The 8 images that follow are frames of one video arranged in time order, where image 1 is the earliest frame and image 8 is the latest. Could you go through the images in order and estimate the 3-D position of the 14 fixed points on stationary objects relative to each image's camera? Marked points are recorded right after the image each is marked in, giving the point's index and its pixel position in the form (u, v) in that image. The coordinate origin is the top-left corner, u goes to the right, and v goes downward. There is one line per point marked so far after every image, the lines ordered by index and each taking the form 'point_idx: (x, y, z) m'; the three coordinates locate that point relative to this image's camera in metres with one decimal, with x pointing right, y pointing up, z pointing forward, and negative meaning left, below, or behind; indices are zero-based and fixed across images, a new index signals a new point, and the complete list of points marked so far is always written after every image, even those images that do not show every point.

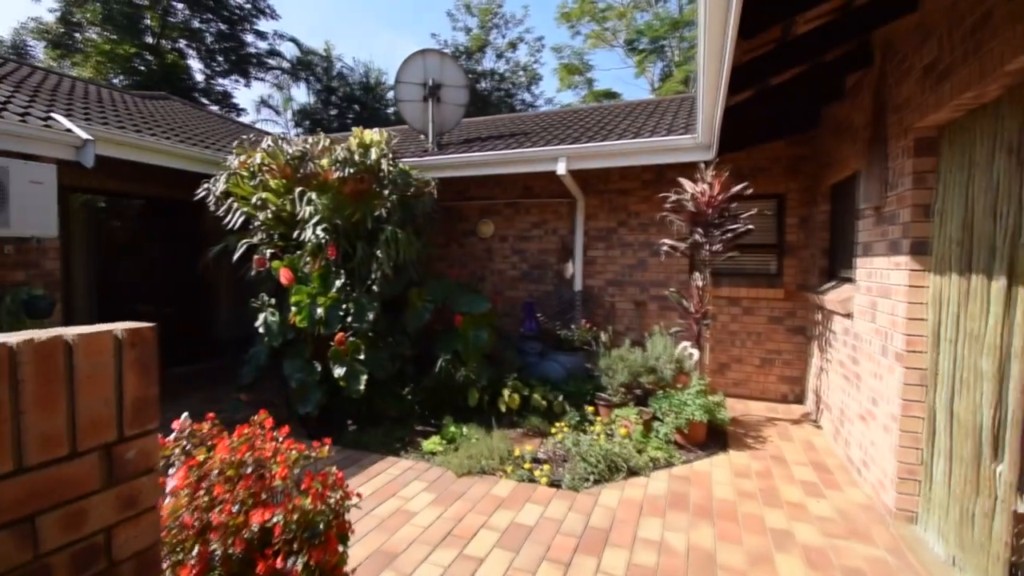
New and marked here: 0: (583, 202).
0: (+0.8, +1.0, +5.5) m
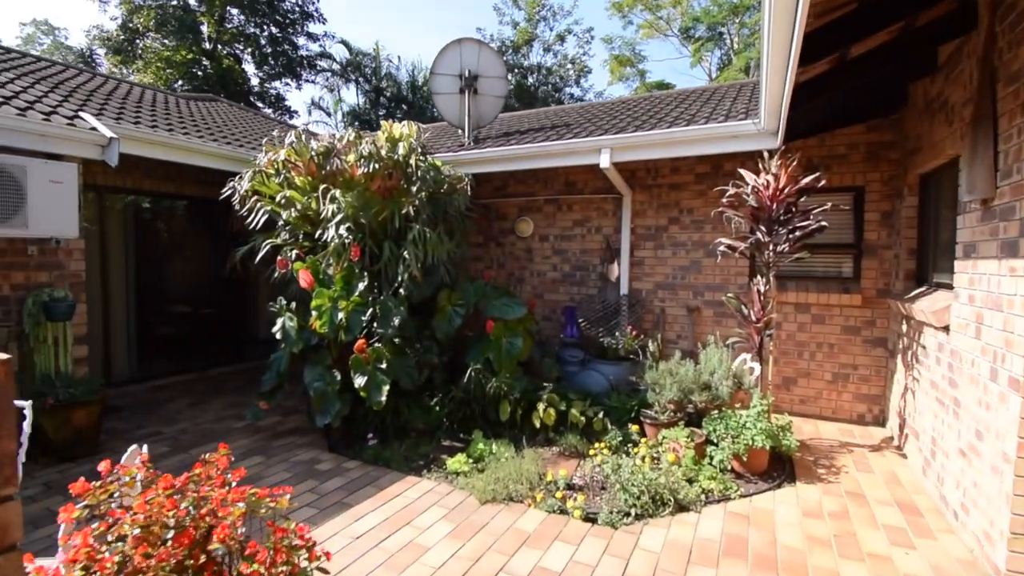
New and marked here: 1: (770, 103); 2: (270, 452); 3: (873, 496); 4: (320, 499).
0: (+1.2, +0.9, +5.0) m
1: (+1.8, +1.3, +3.4) m
2: (-1.8, -1.2, +3.7) m
3: (+2.4, -1.4, +3.3) m
4: (-1.2, -1.3, +3.0) m
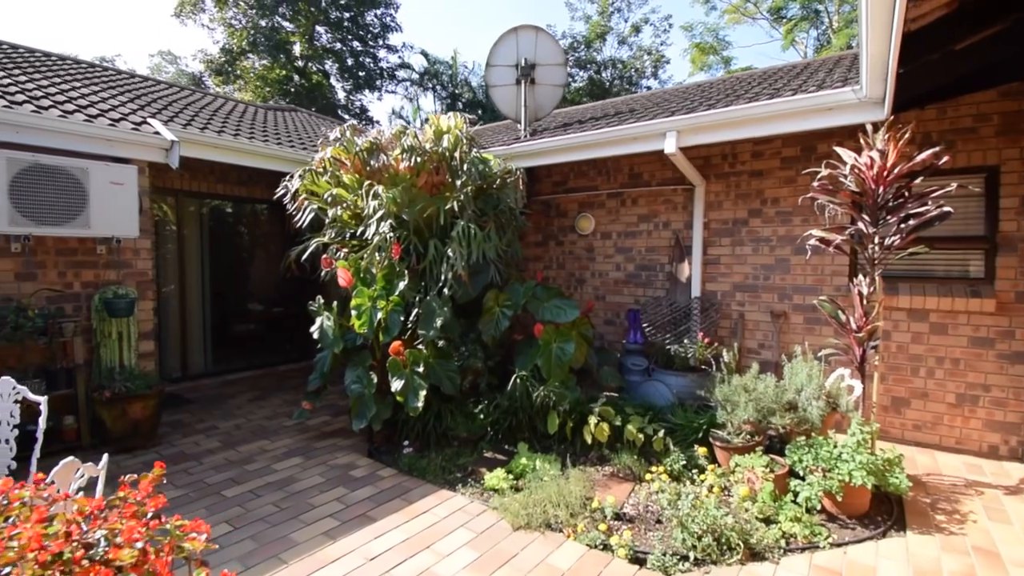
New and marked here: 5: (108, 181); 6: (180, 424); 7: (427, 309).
0: (+1.7, +0.9, +4.5) m
1: (+2.1, +1.3, +2.8) m
2: (-1.5, -1.2, +3.6) m
3: (+2.6, -1.4, +2.6) m
4: (-1.0, -1.3, +2.9) m
5: (-2.8, +0.7, +3.4) m
6: (-2.7, -1.1, +4.0) m
7: (-0.6, -0.2, +3.7) m
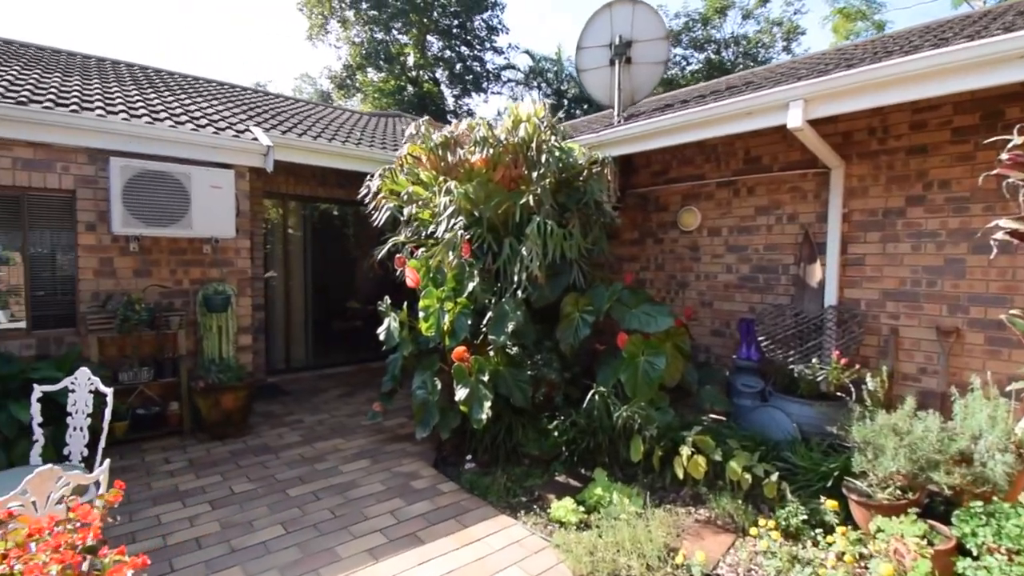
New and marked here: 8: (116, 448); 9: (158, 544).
0: (+2.4, +0.9, +3.6) m
1: (+2.3, +1.2, +1.9) m
2: (-1.0, -1.2, +3.5) m
3: (+2.8, -1.5, +1.5) m
4: (-0.6, -1.3, +2.7) m
5: (-2.3, +0.8, +3.7) m
6: (-2.1, -1.1, +4.2) m
7: (-0.1, -0.2, +3.4) m
8: (-2.8, -1.1, +3.4) m
9: (-1.7, -1.3, +2.4) m
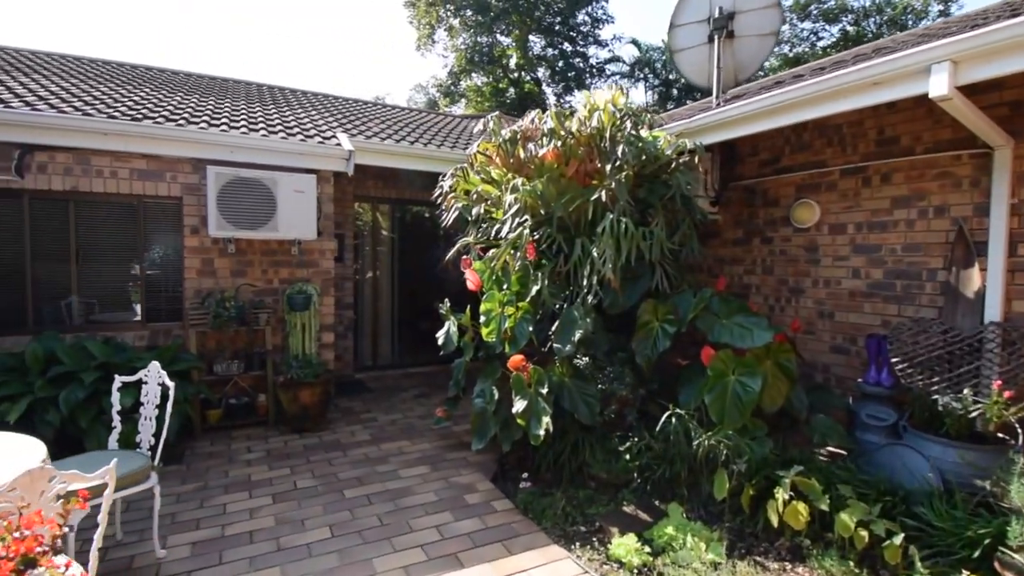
0: (+2.8, +0.8, +2.8) m
1: (+2.4, +1.2, +1.1) m
2: (-0.5, -1.2, +3.4) m
3: (+2.7, -1.5, +0.7) m
4: (-0.4, -1.3, +2.5) m
5: (-1.7, +0.8, +3.8) m
6: (-1.4, -1.1, +4.3) m
7: (+0.4, -0.2, +3.2) m
8: (-2.3, -1.1, +3.7) m
9: (-1.5, -1.3, +2.5) m
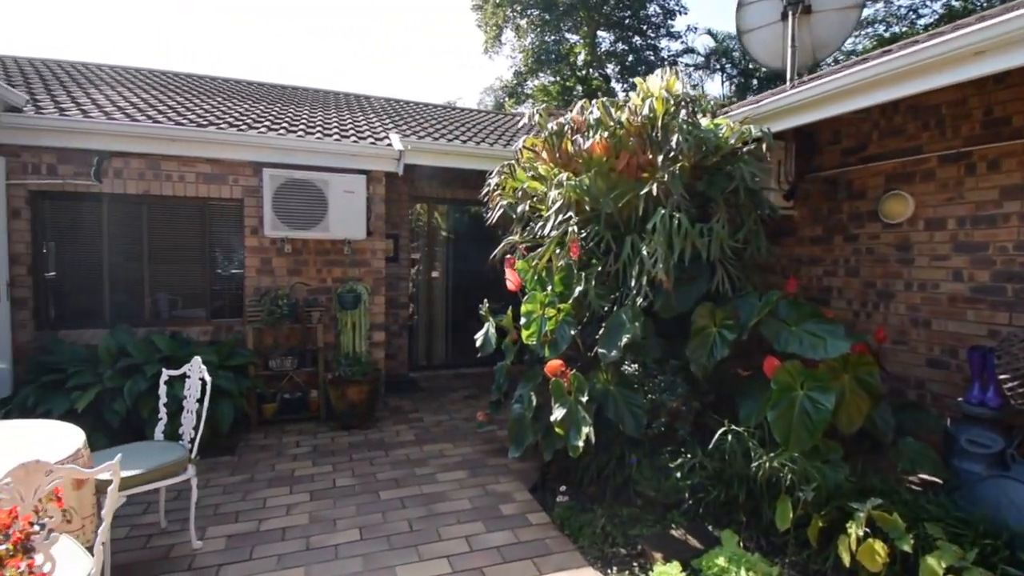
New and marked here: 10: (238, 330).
0: (+3.0, +0.8, +2.2) m
1: (+2.4, +1.2, +0.7) m
2: (-0.2, -1.2, +3.3) m
3: (+2.6, -1.5, +0.1) m
4: (-0.2, -1.3, +2.4) m
5: (-1.3, +0.8, +3.9) m
6: (-1.0, -1.1, +4.4) m
7: (+0.6, -0.2, +2.9) m
8: (-1.9, -1.1, +3.9) m
9: (-1.4, -1.2, +2.6) m
10: (-2.2, -0.3, +4.0) m
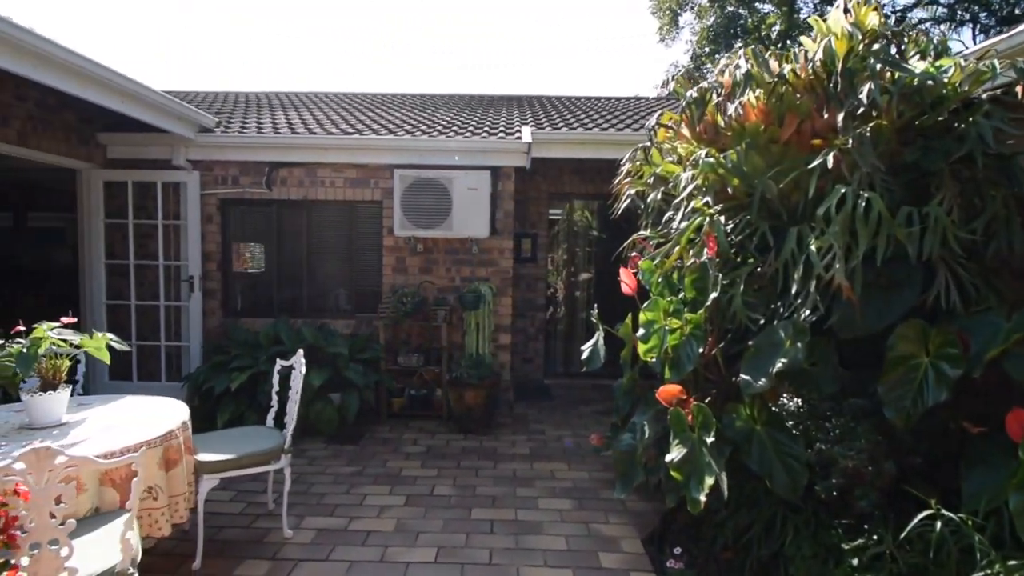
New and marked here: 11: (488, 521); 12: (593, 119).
0: (+3.1, +0.7, +0.7) m
1: (+2.0, +1.1, -0.5) m
2: (+0.4, -1.2, +2.8) m
3: (+1.9, -1.6, -1.1) m
4: (+0.1, -1.3, +2.0) m
5: (-0.4, +0.8, +3.8) m
6: (+0.1, -1.1, +4.1) m
7: (+1.1, -0.2, +2.2) m
8: (-1.0, -1.1, +4.0) m
9: (-0.9, -1.2, +2.5) m
10: (-1.2, -0.3, +4.2) m
11: (-0.1, -1.2, +2.6) m
12: (+0.9, +1.9, +5.5) m
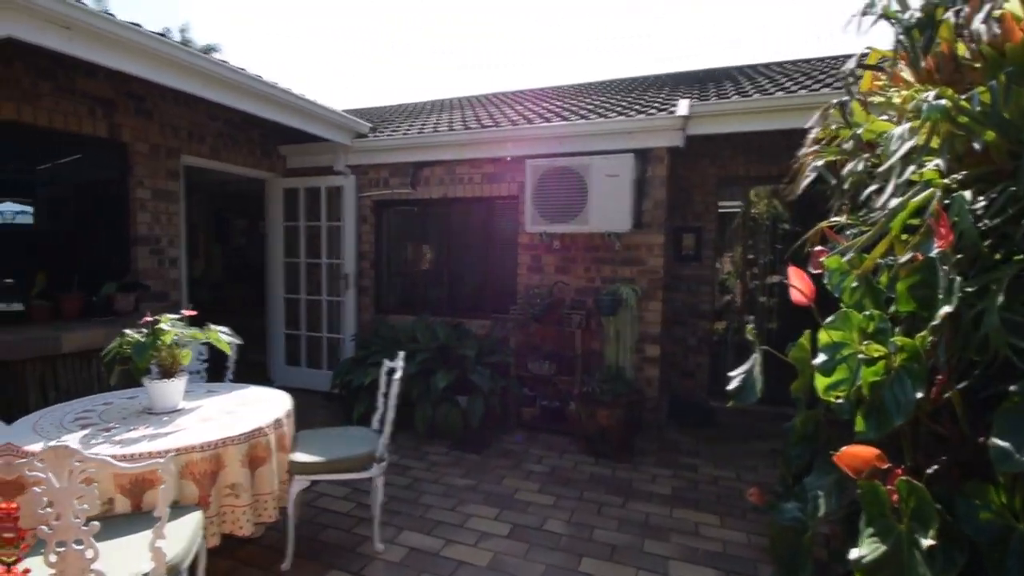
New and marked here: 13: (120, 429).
0: (+2.8, +0.6, -0.8) m
1: (+1.3, +1.1, -1.6) m
2: (+1.0, -1.3, +2.1) m
3: (+1.0, -1.6, -2.1) m
4: (+0.4, -1.3, +1.5) m
5: (+0.6, +0.8, +3.3) m
6: (+1.1, -1.1, +3.4) m
7: (+1.4, -0.3, +1.3) m
8: (+0.1, -1.1, +3.7) m
9: (-0.4, -1.2, +2.3) m
10: (0.0, -0.3, +3.9) m
11: (+0.4, -1.3, +2.1) m
12: (+2.4, +1.8, +4.4) m
13: (-1.5, -0.5, +1.9) m
